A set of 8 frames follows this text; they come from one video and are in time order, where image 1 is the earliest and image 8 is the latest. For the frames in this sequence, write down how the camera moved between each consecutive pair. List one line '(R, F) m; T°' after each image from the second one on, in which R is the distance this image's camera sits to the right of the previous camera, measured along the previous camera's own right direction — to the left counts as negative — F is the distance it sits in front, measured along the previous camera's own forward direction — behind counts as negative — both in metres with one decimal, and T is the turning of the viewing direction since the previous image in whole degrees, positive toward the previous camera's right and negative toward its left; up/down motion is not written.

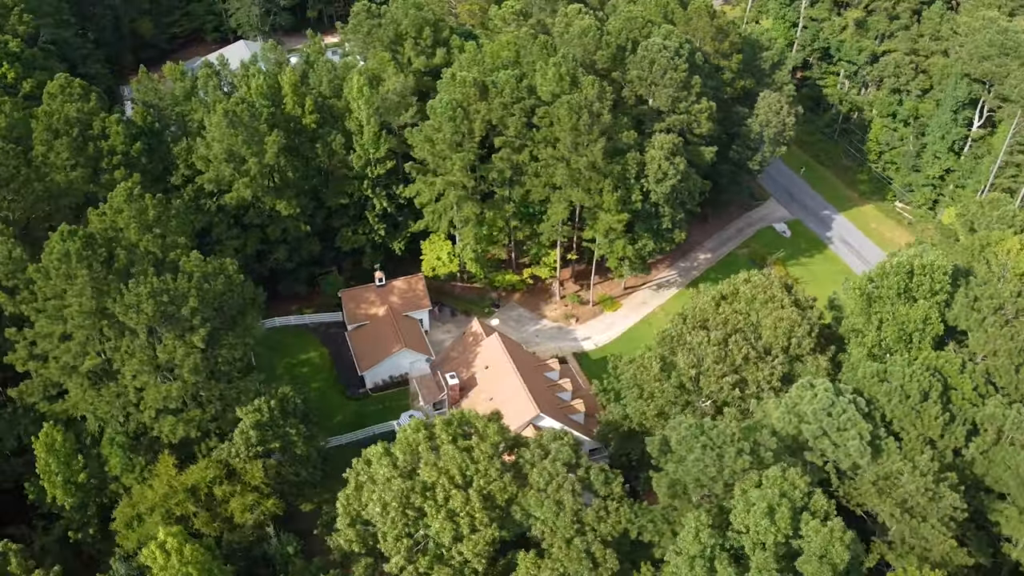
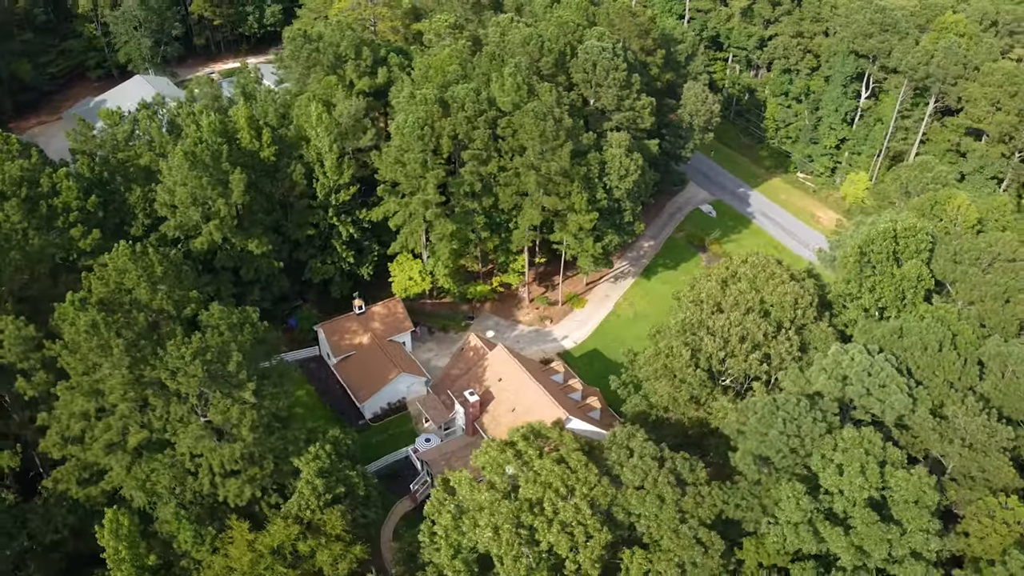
(-6.8, +0.1) m; +10°
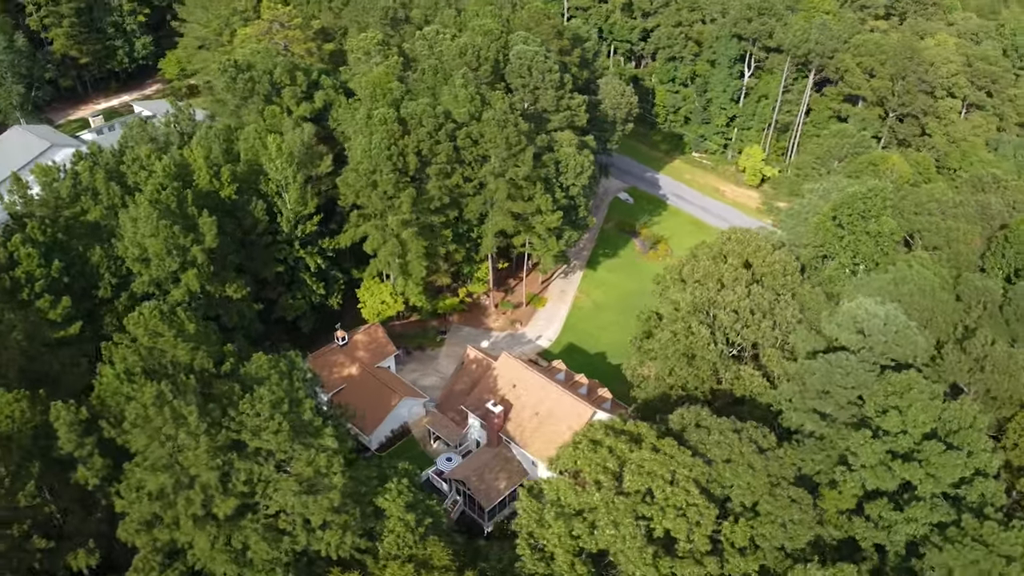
(-7.6, +0.4) m; +11°
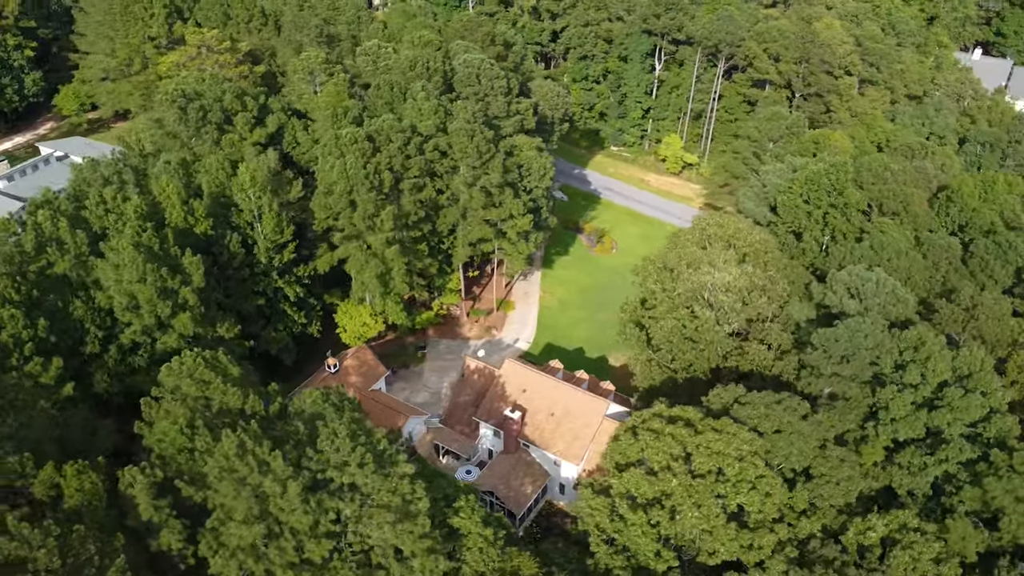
(-6.0, +0.2) m; +9°
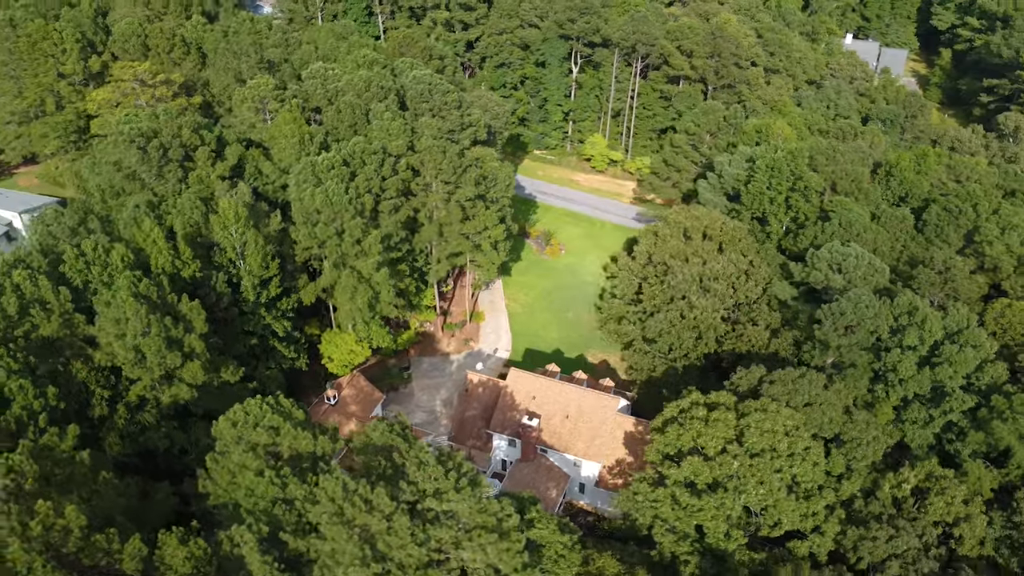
(-5.9, -0.1) m; +9°
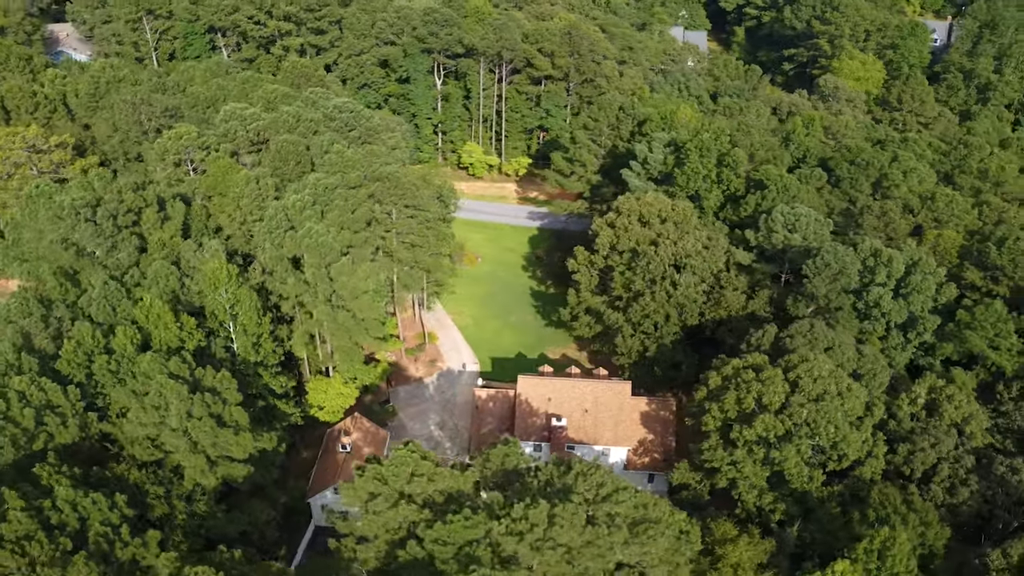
(-10.2, +0.7) m; +15°
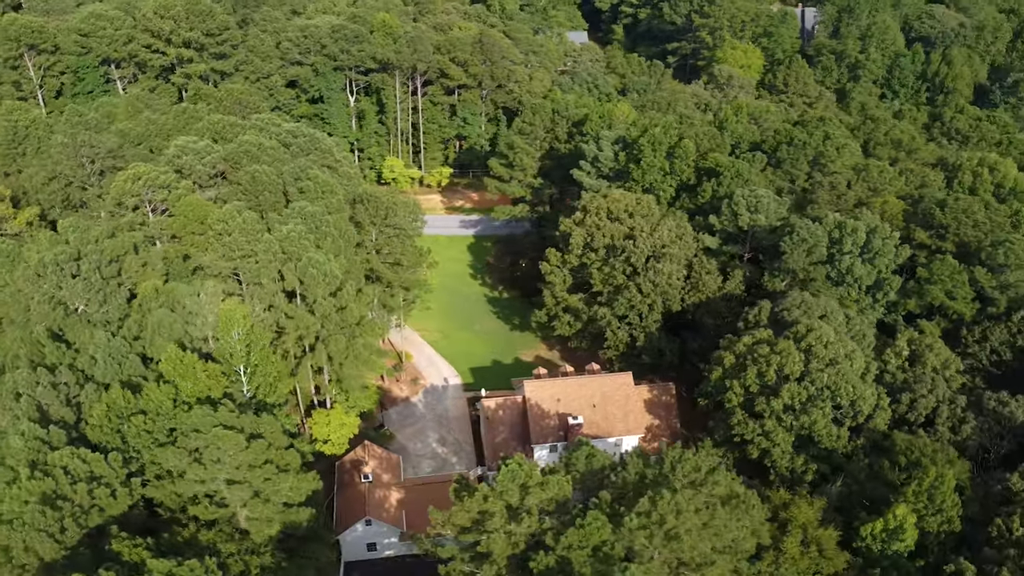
(-6.8, +0.1) m; +10°
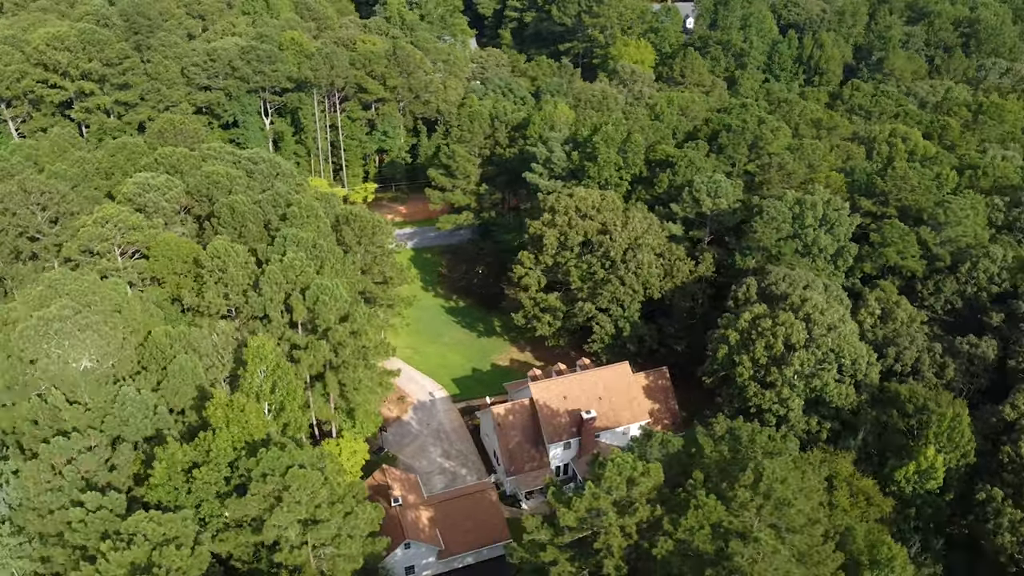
(-6.7, +0.2) m; +9°
